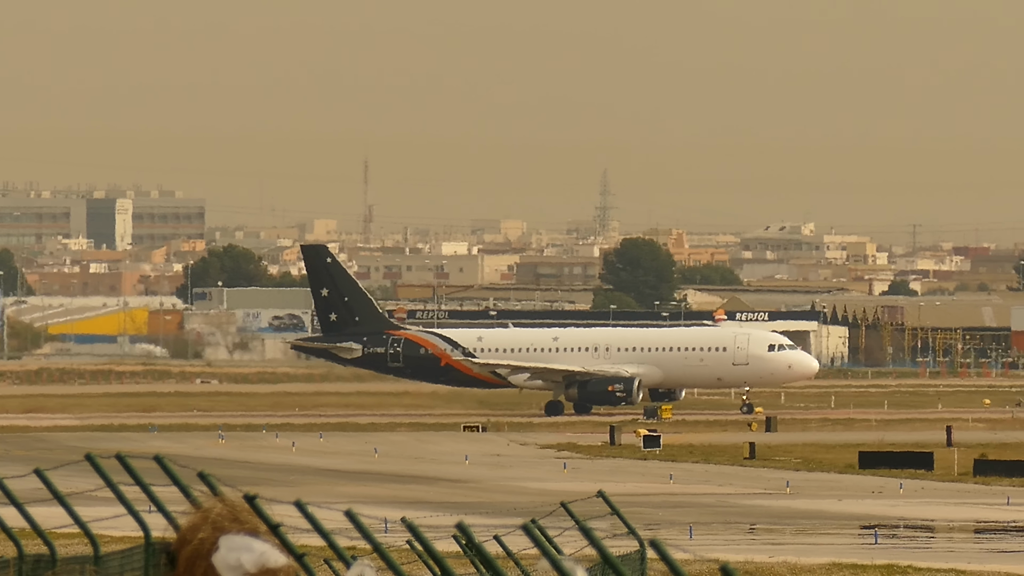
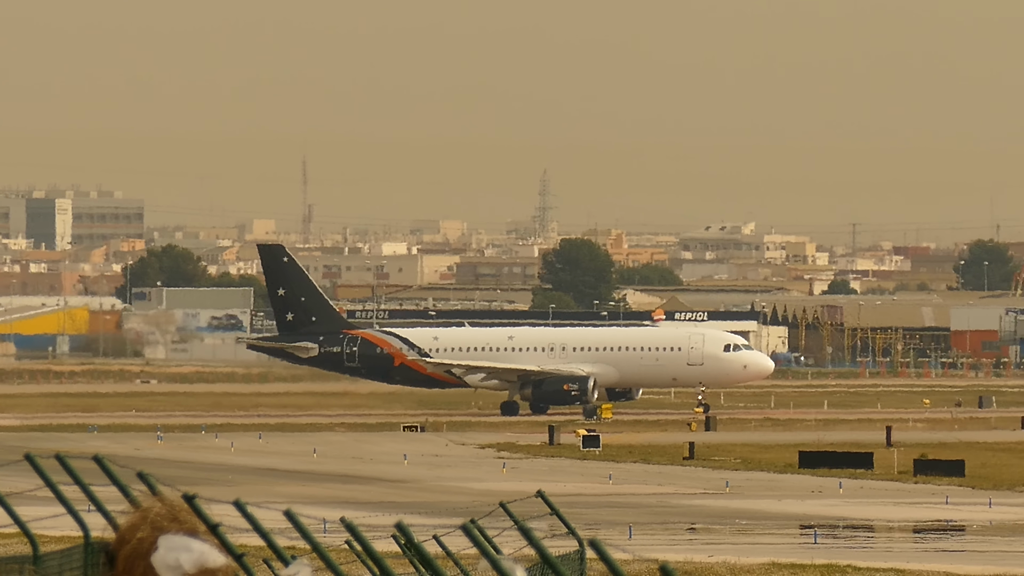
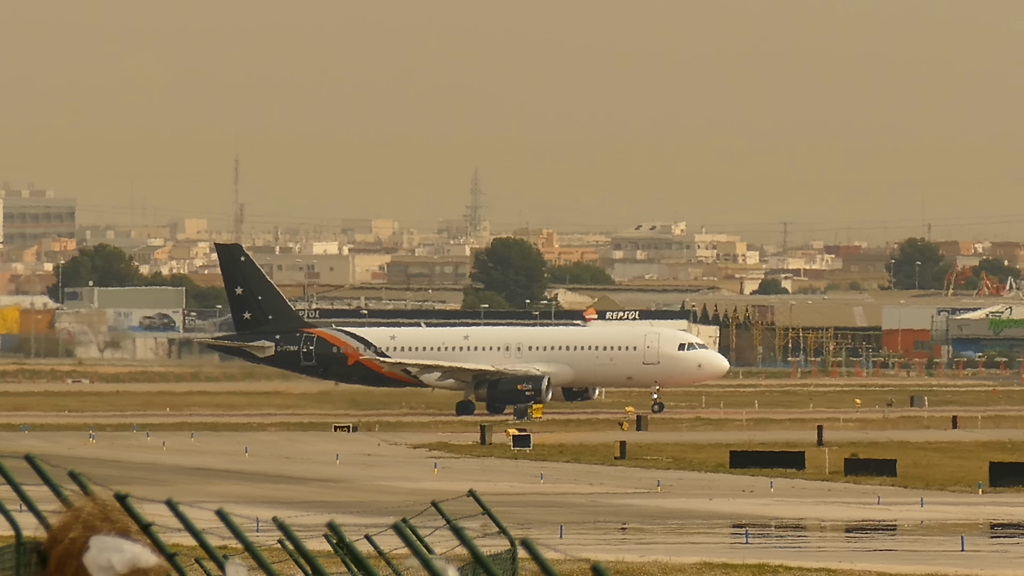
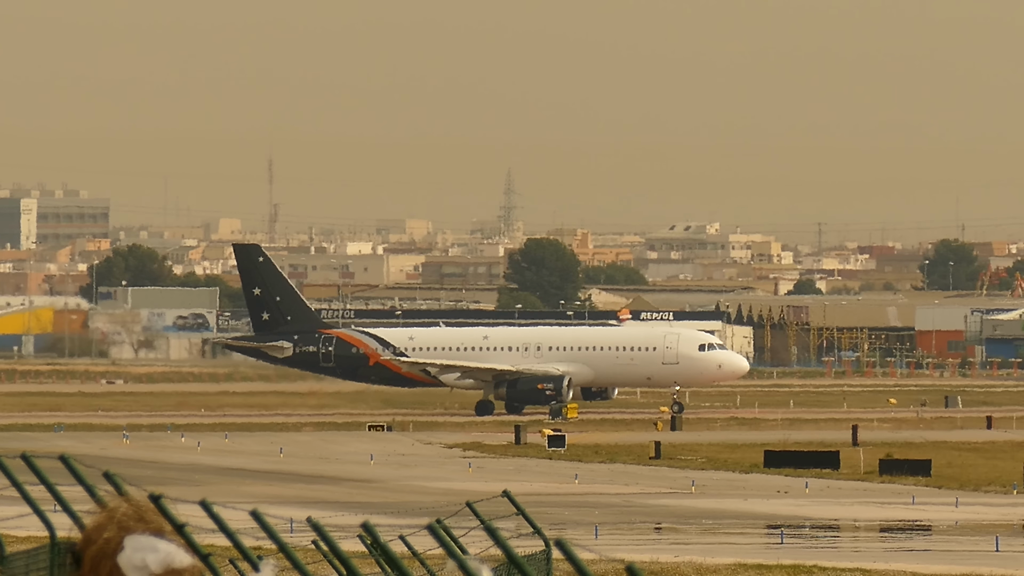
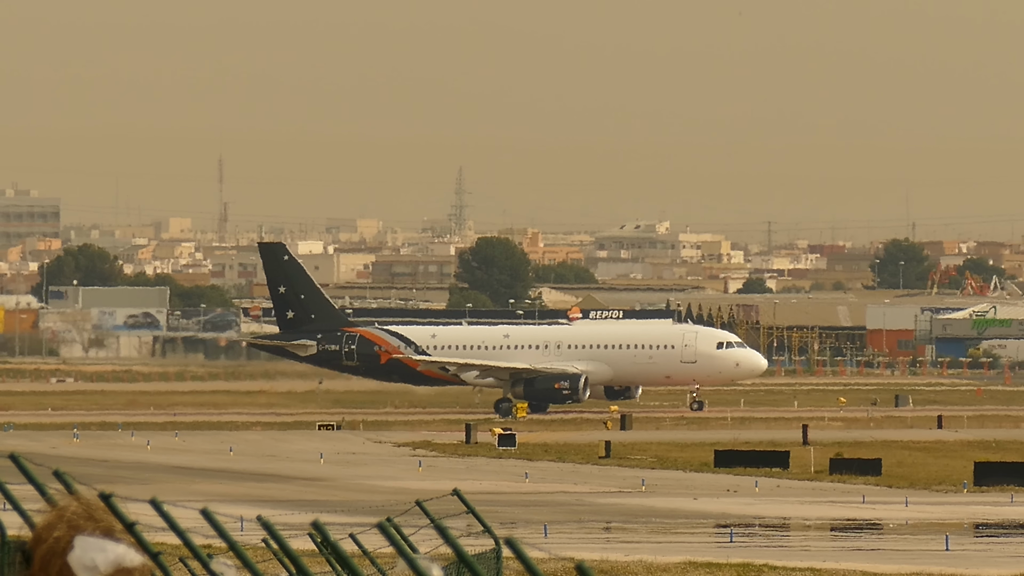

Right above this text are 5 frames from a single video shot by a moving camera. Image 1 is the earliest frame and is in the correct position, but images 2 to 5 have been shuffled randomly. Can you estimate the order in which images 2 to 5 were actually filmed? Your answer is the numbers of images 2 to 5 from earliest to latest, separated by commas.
2, 4, 3, 5
